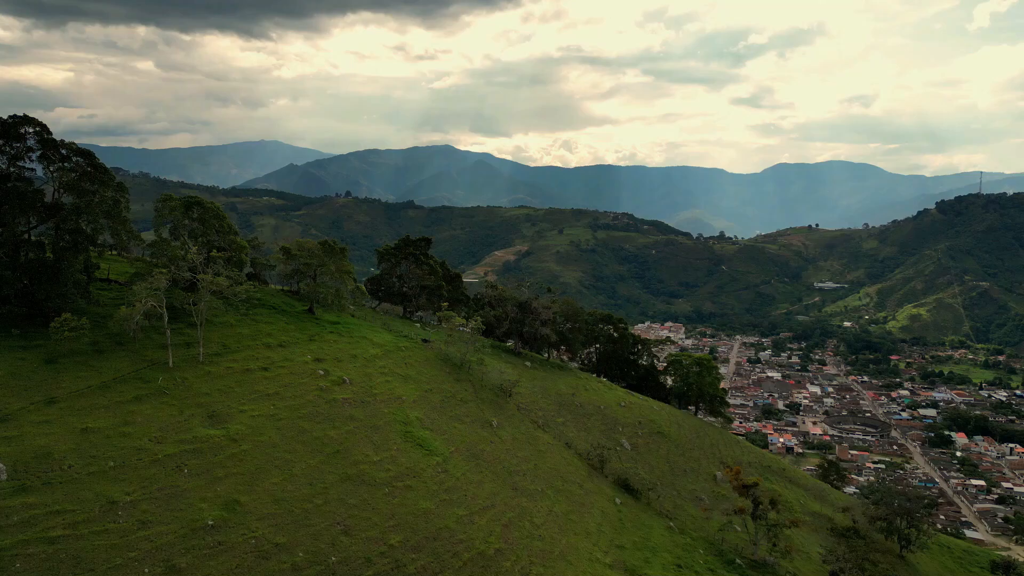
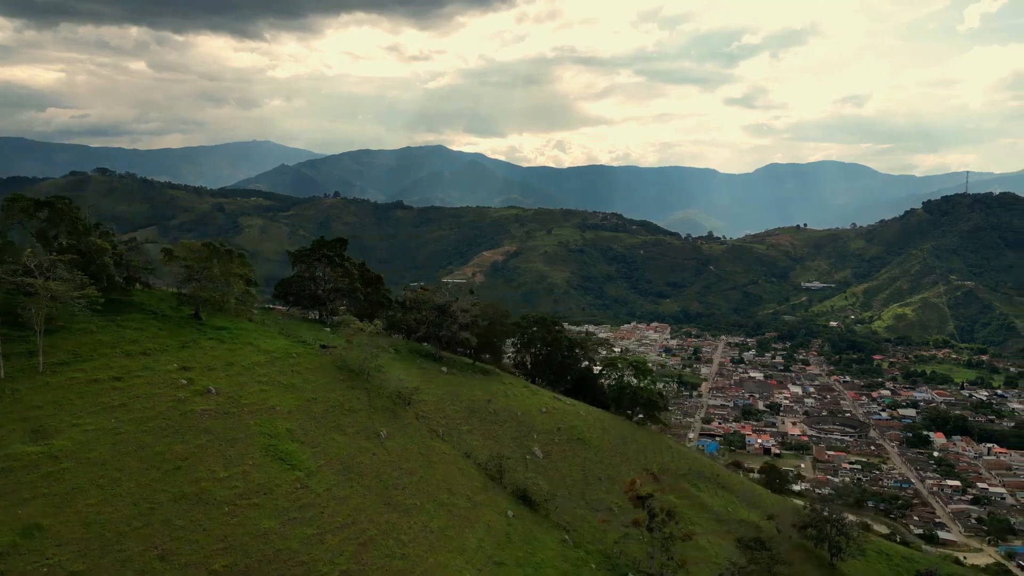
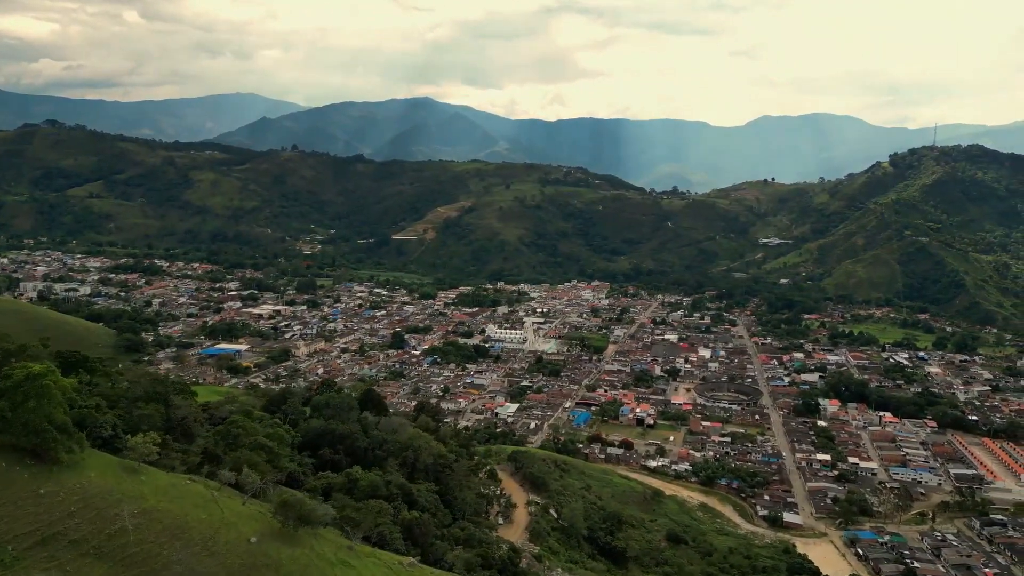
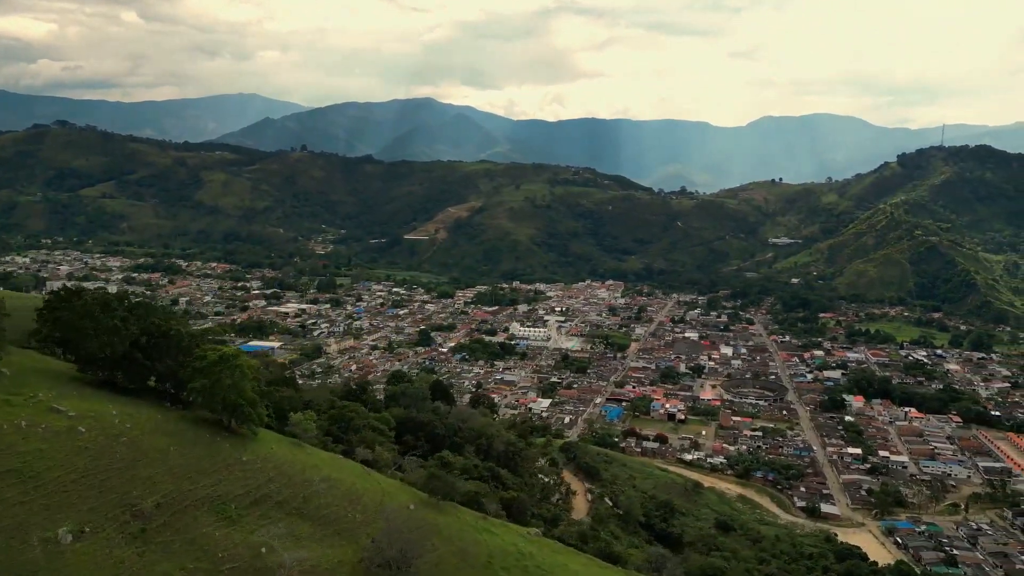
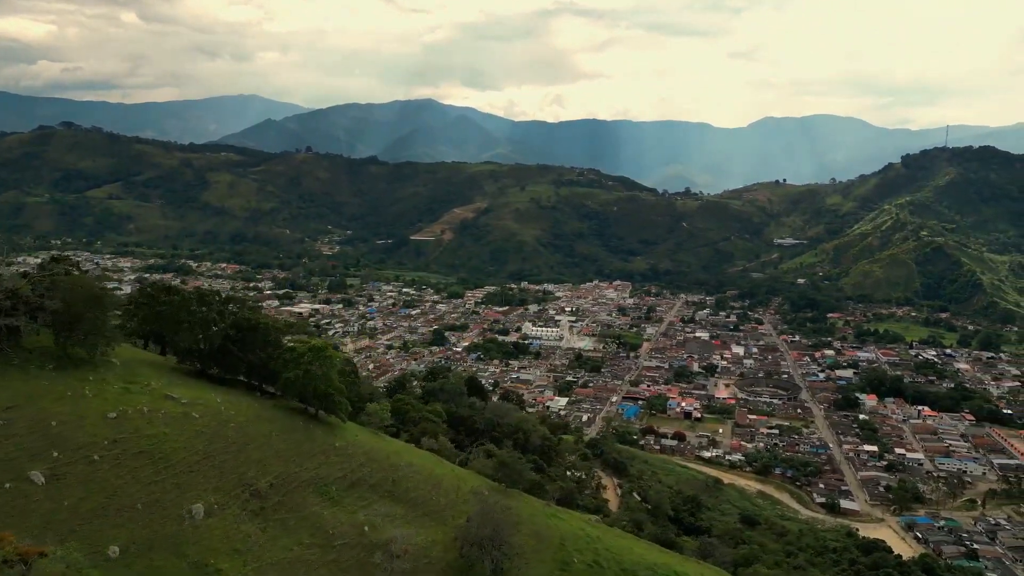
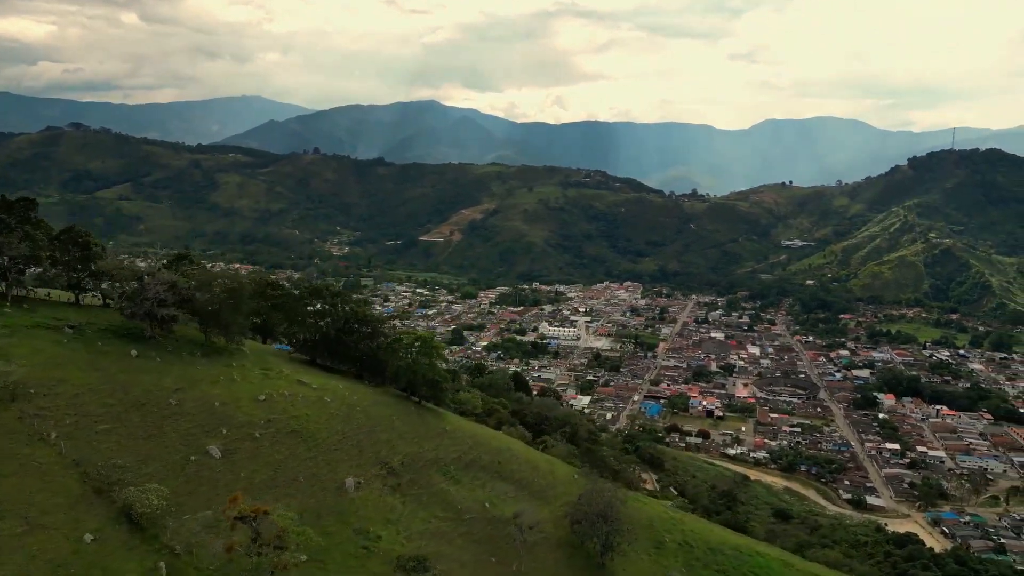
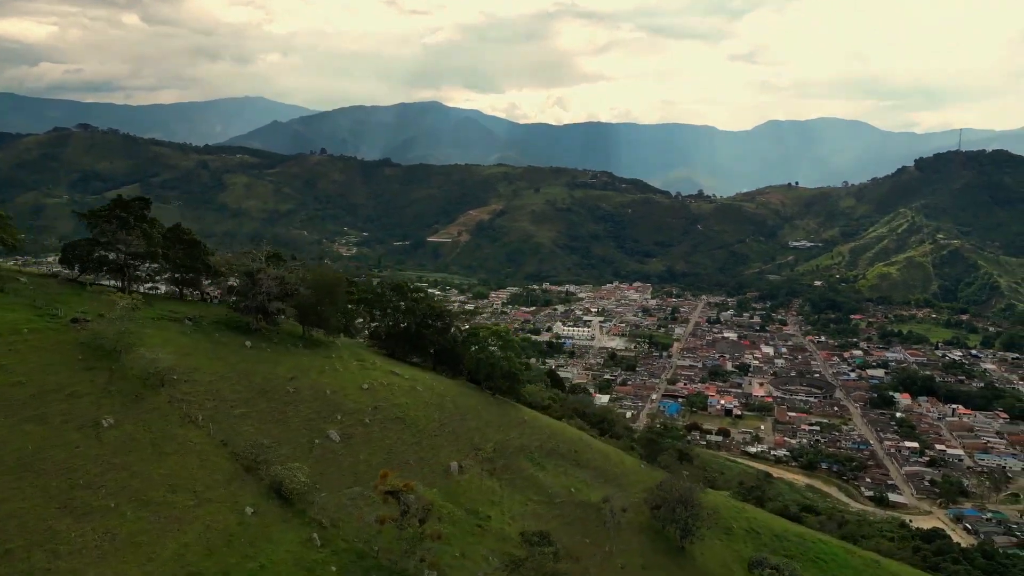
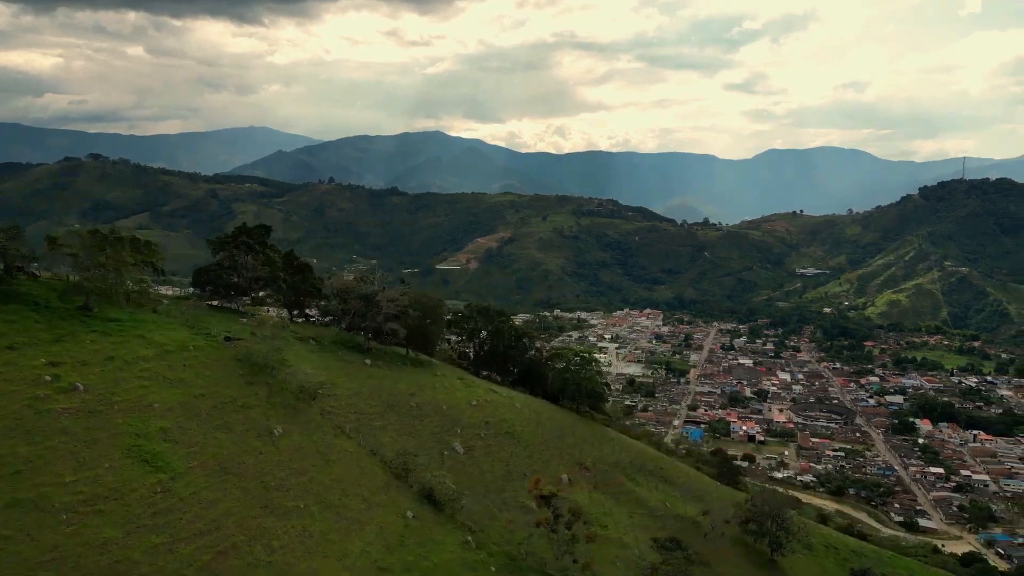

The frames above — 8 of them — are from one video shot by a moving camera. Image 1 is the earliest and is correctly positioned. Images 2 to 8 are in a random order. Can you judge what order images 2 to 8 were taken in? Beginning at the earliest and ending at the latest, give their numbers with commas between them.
2, 8, 7, 6, 5, 4, 3
